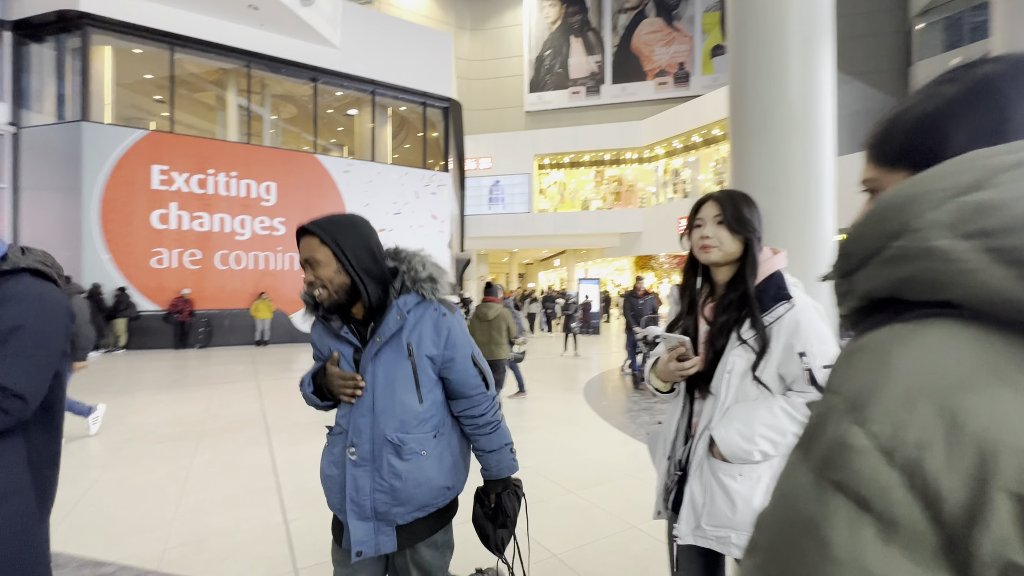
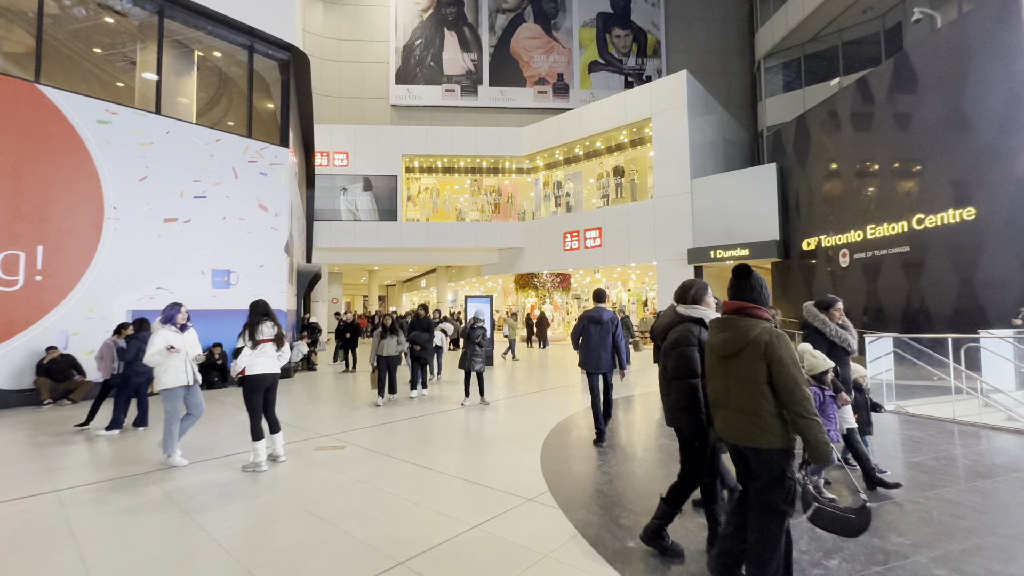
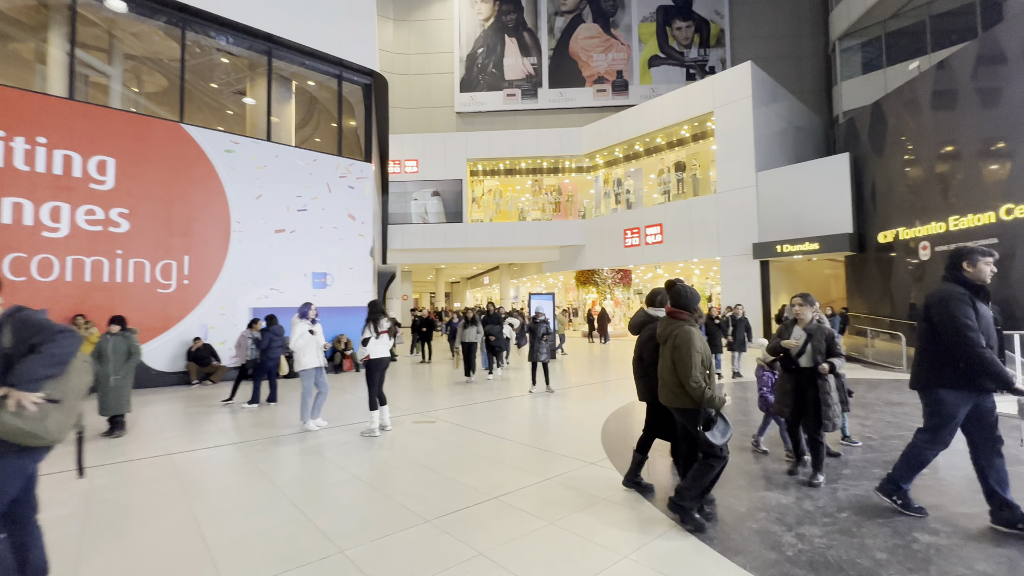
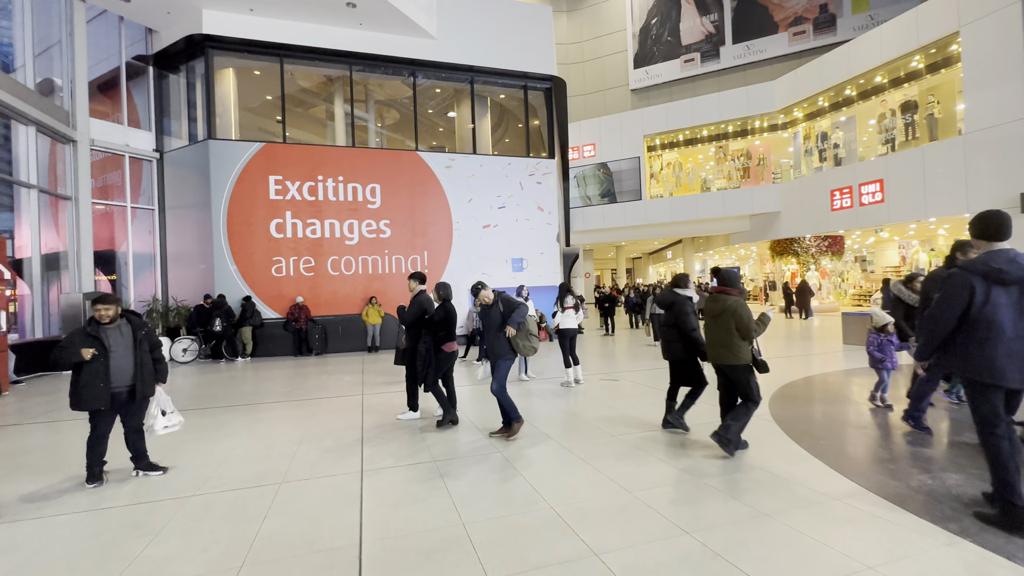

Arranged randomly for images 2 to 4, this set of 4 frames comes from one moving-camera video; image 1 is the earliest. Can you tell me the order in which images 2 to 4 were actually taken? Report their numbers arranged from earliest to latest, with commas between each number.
4, 3, 2
